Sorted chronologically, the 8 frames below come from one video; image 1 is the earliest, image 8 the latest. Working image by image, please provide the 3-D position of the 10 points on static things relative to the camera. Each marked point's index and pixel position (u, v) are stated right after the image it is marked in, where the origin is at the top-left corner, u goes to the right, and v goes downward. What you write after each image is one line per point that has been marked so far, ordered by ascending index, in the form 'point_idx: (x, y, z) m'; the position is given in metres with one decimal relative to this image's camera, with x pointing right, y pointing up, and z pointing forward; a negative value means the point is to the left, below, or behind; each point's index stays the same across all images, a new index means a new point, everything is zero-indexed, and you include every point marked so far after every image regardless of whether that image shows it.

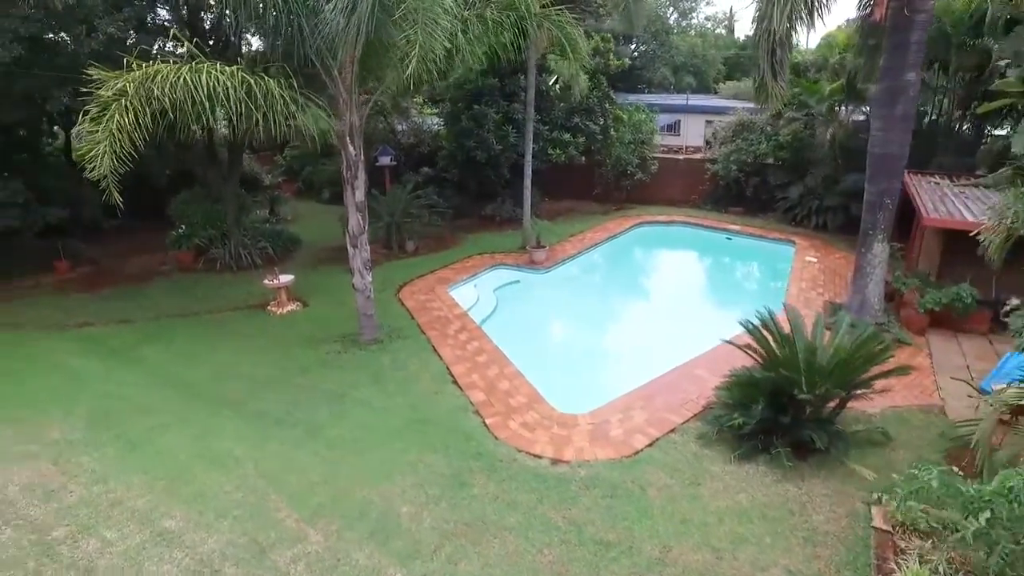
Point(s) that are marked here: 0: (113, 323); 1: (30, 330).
0: (-5.1, -0.4, +9.0) m
1: (-6.0, -0.5, +8.8) m
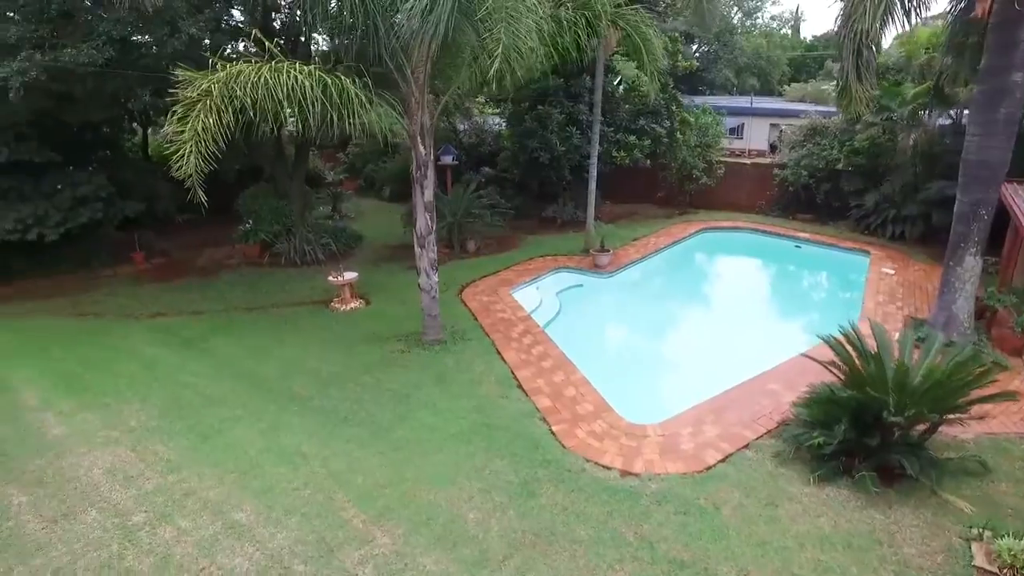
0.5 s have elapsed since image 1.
0: (-4.3, -0.3, +9.3) m
1: (-5.2, -0.4, +9.2) m
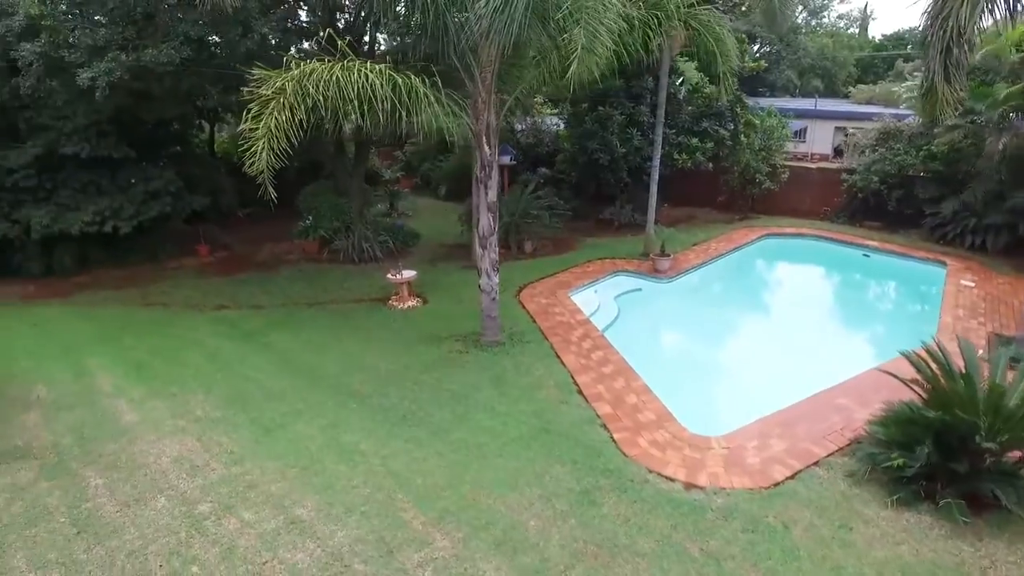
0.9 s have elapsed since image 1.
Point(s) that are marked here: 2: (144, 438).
0: (-3.6, -0.3, +9.5) m
1: (-4.5, -0.3, +9.4) m
2: (-3.1, -1.3, +6.0) m
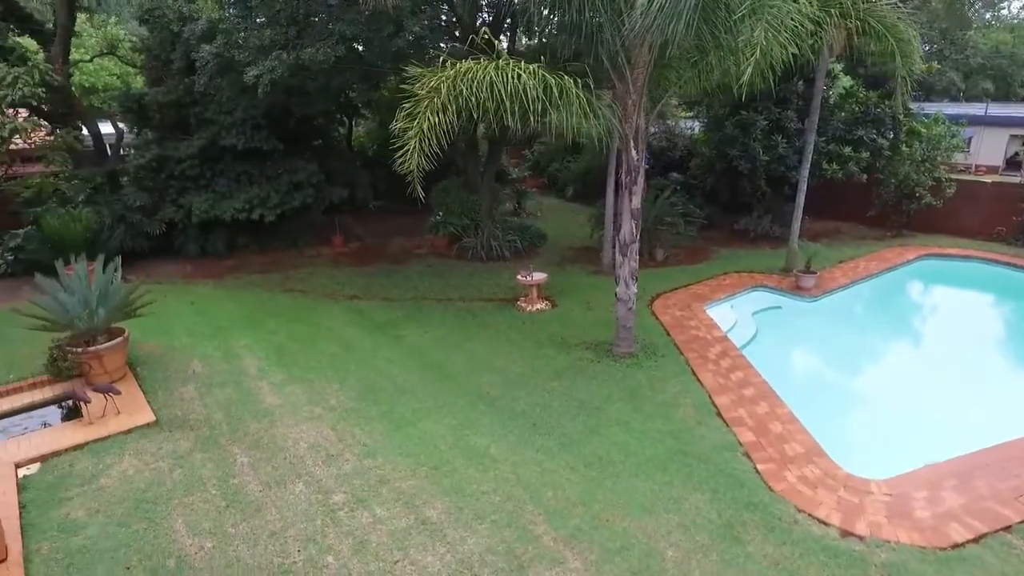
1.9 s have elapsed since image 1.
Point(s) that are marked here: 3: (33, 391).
0: (-1.8, -0.2, +9.8) m
1: (-2.7, -0.1, +9.8) m
2: (-2.0, -1.2, +6.3) m
3: (-4.5, -1.0, +6.7) m
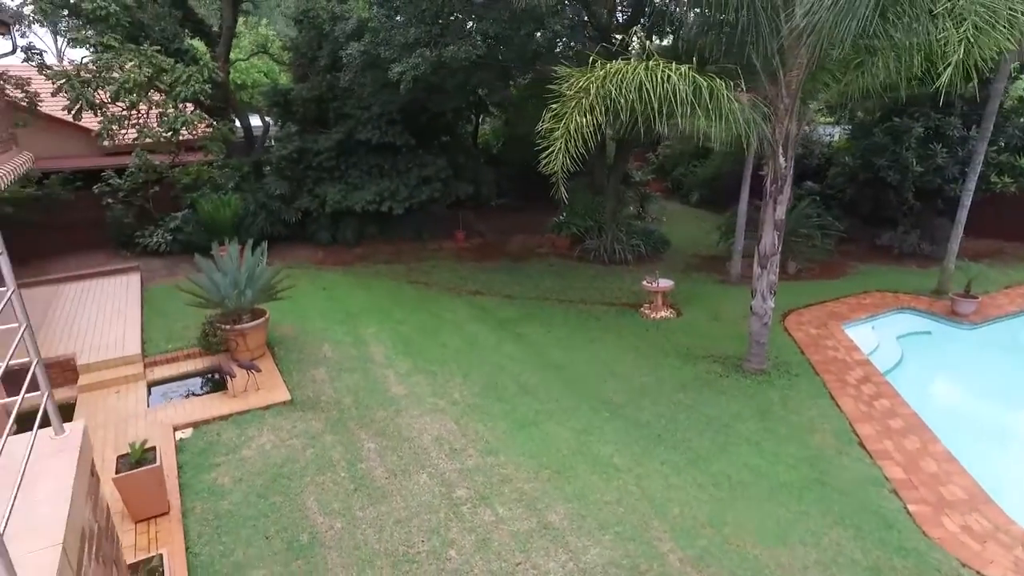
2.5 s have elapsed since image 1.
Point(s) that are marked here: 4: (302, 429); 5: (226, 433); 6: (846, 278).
0: (-0.2, -0.1, +9.8) m
1: (-1.0, 0.0, +10.0) m
2: (-0.9, -1.1, +6.4) m
3: (-3.3, -0.7, +7.2) m
4: (-1.8, -1.2, +6.1) m
5: (-2.4, -1.2, +6.0) m
6: (+4.9, +0.1, +10.4) m
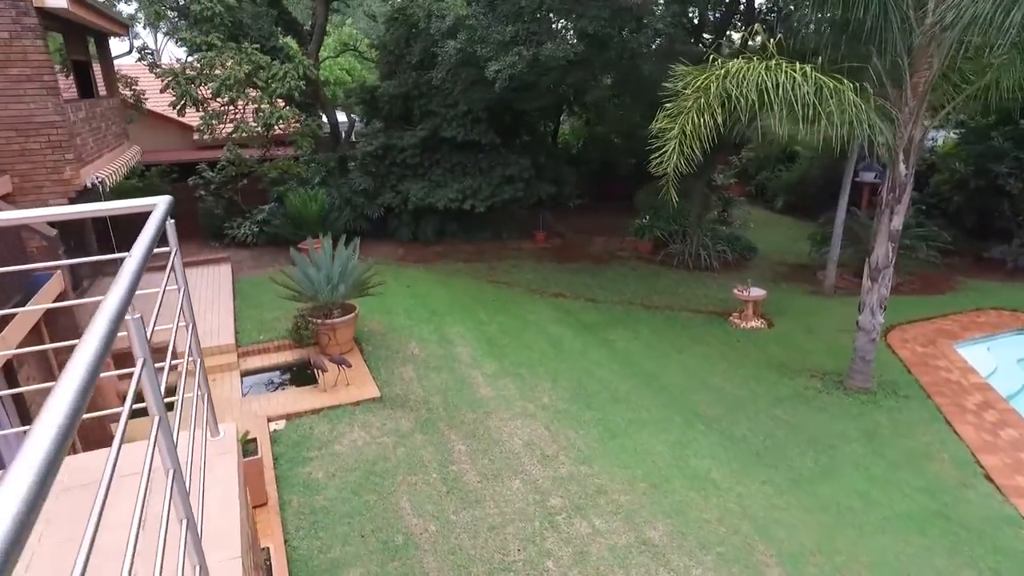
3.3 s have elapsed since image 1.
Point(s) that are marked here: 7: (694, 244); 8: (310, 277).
0: (+1.0, -0.2, +9.7) m
1: (+0.1, 0.0, +9.9) m
2: (-0.1, -1.1, +6.3) m
3: (-2.4, -0.7, +7.3) m
4: (-1.0, -1.2, +6.1) m
5: (-1.7, -1.2, +6.0) m
6: (+6.1, -0.1, +9.8) m
7: (+2.9, +0.7, +11.3) m
8: (-2.0, +0.1, +7.1) m
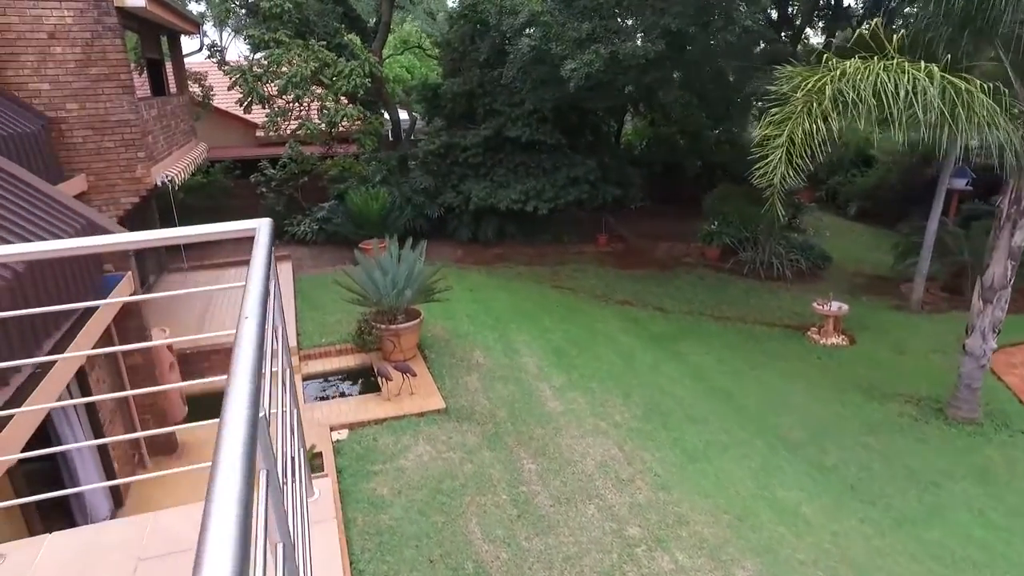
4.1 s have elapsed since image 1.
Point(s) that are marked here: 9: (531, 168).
0: (+1.8, -0.3, +9.3) m
1: (+1.0, -0.1, +9.6) m
2: (+0.5, -1.2, +6.0) m
3: (-1.7, -0.7, +7.2) m
4: (-0.4, -1.3, +5.8) m
5: (-1.1, -1.2, +5.8) m
6: (+6.9, -0.3, +9.0) m
7: (+3.9, +0.5, +10.8) m
8: (-1.3, +0.1, +6.9) m
9: (+0.3, +2.0, +11.5) m
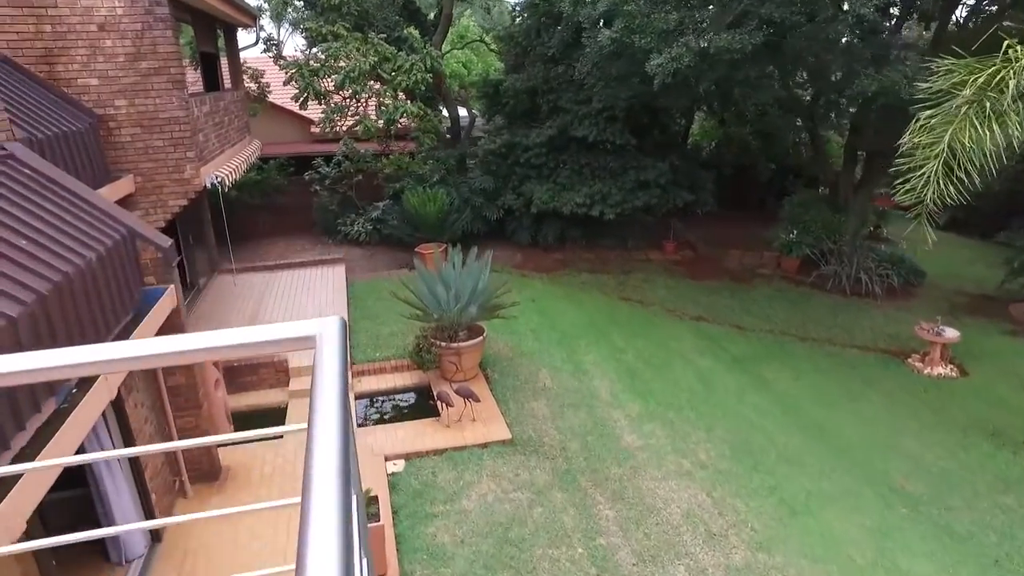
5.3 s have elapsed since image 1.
0: (+2.6, -0.5, +8.5) m
1: (+1.8, -0.3, +8.9) m
2: (+1.0, -1.4, +5.4) m
3: (-1.1, -0.8, +6.6) m
4: (+0.1, -1.4, +5.2) m
5: (-0.5, -1.4, +5.3) m
6: (+7.7, -0.6, +7.9) m
7: (+4.8, +0.3, +9.8) m
8: (-0.7, -0.1, +6.3) m
9: (+1.3, +1.8, +10.8) m
